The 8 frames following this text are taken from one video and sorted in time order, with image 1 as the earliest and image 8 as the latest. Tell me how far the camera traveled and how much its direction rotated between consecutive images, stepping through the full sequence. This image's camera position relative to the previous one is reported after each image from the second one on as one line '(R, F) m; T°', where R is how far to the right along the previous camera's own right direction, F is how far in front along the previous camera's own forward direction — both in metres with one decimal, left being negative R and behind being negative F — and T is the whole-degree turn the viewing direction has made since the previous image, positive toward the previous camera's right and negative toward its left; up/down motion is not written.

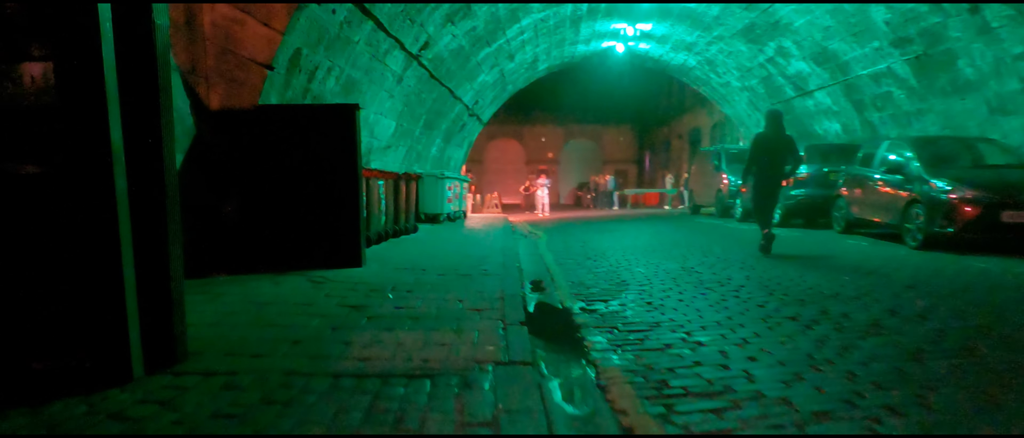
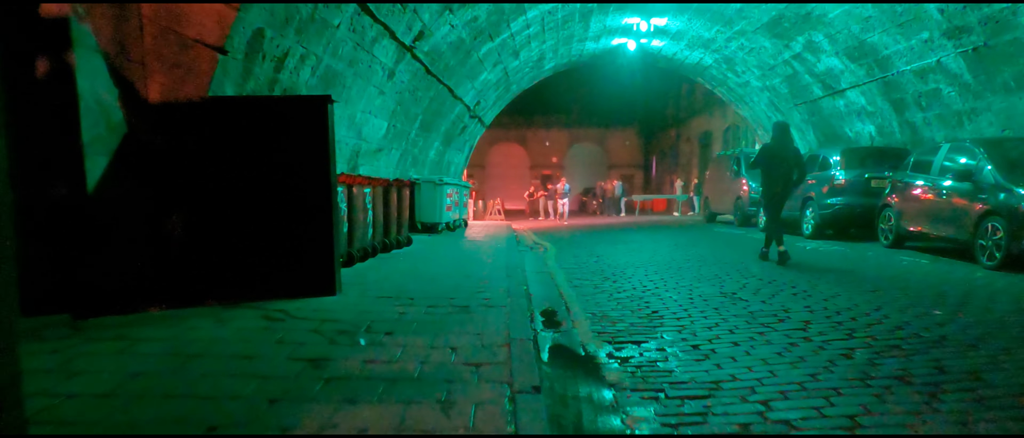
(0.0, +1.2) m; 0°
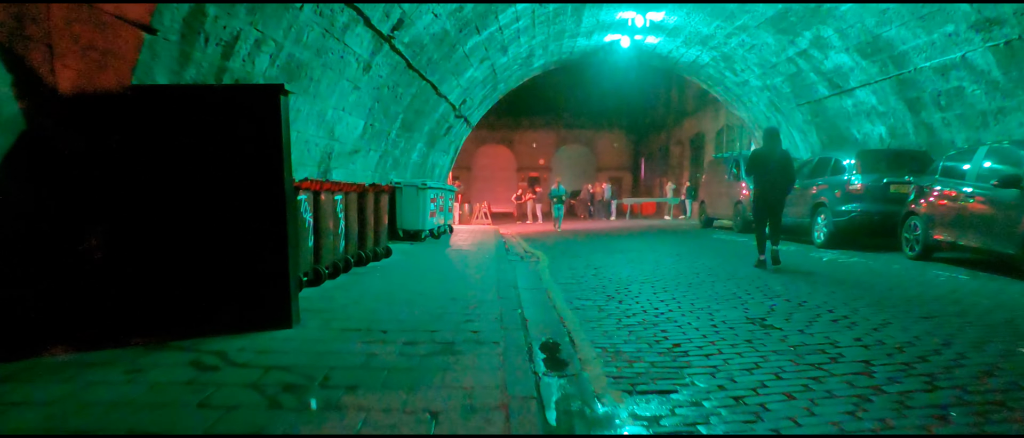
(-0.1, +0.9) m; +1°
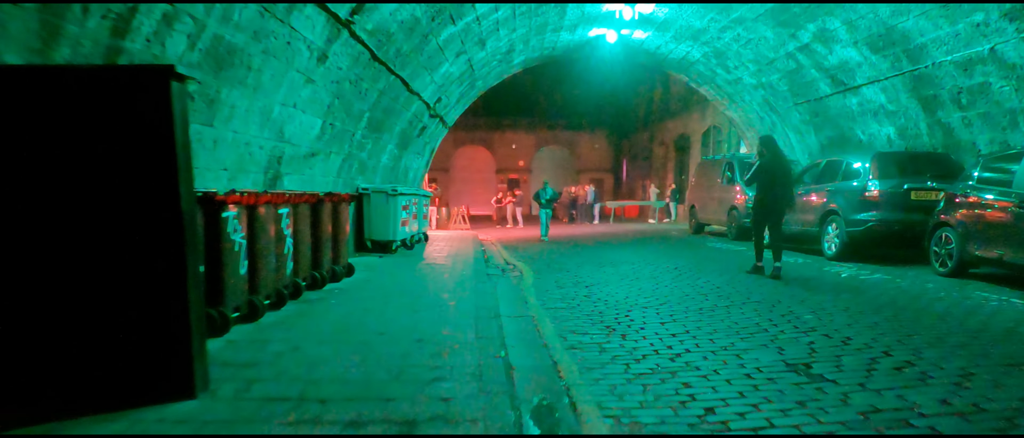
(0.0, +1.2) m; +2°
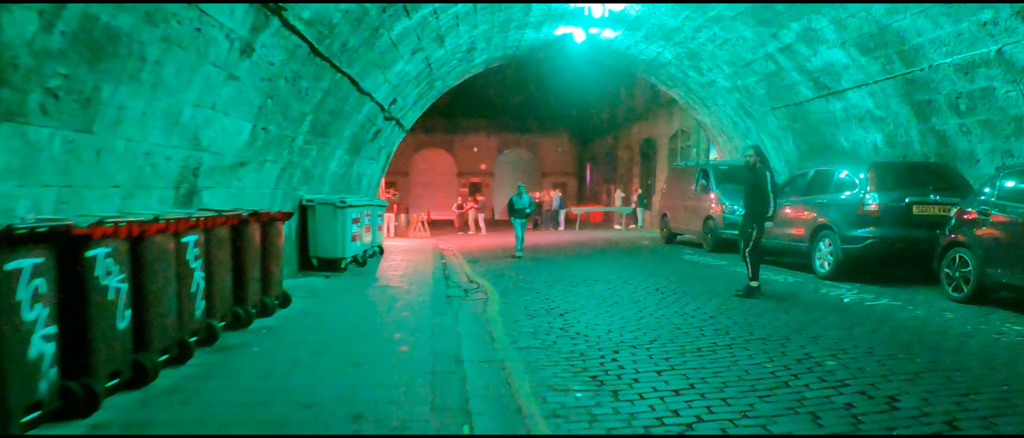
(0.0, +1.1) m; +3°
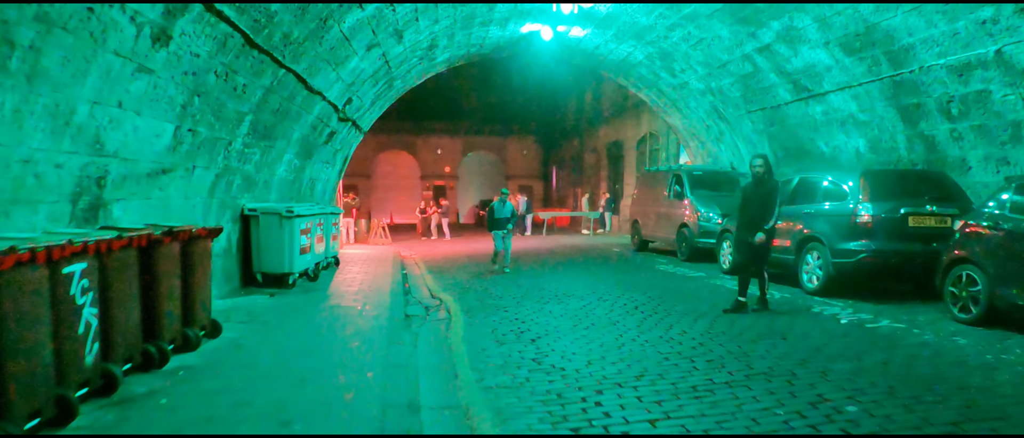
(0.0, +0.8) m; +3°
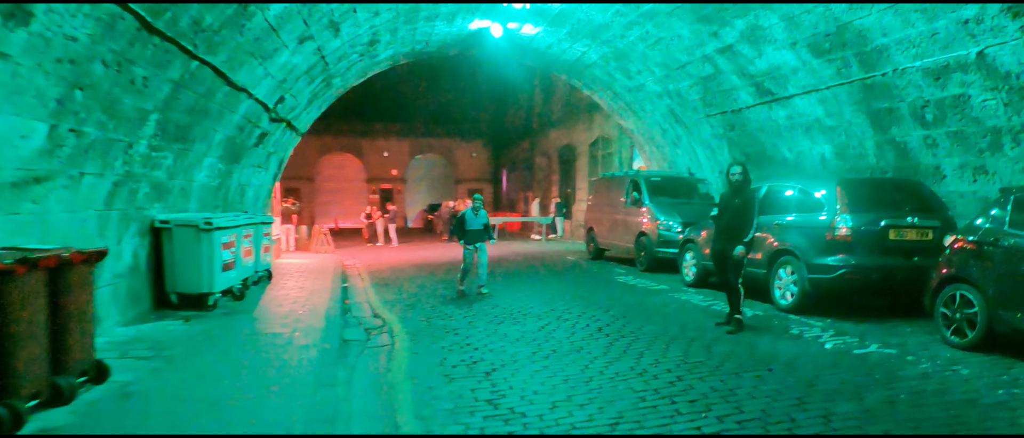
(0.0, +0.9) m; +4°
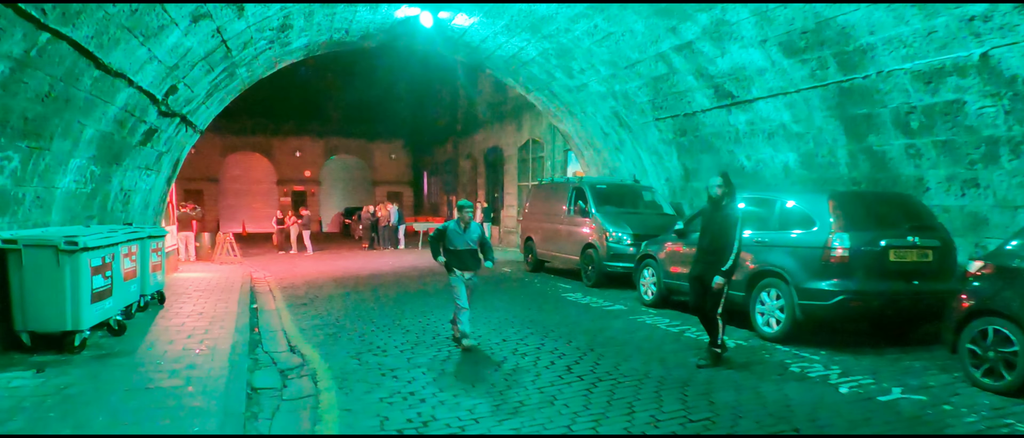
(-0.3, +1.3) m; +7°
